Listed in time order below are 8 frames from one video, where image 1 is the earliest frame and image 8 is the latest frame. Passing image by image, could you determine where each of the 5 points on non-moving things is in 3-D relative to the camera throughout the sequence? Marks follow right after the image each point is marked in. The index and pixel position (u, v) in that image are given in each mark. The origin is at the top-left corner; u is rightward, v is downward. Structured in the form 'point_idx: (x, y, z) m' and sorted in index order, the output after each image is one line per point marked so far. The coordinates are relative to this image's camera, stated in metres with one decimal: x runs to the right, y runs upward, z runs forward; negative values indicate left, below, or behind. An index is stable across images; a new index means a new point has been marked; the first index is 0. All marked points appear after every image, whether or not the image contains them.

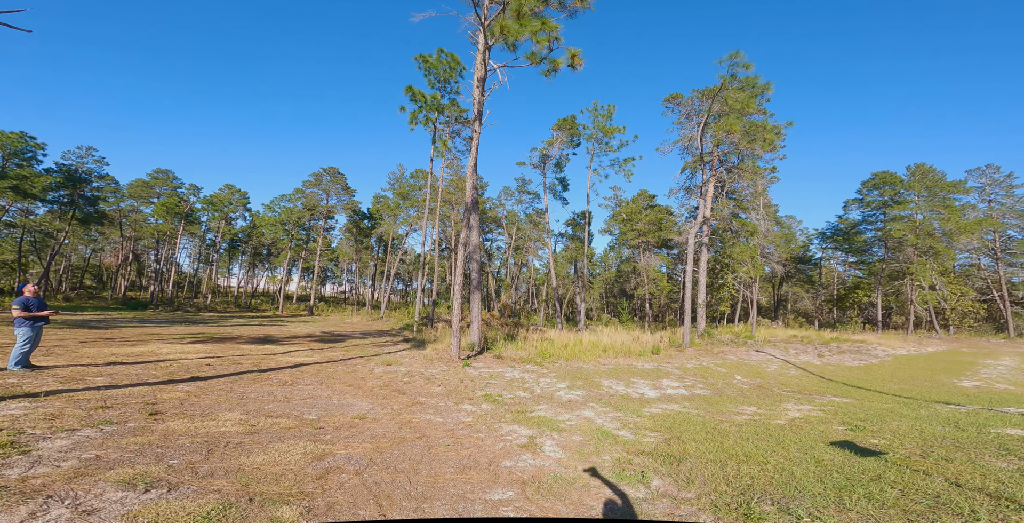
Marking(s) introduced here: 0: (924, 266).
0: (+19.0, -0.2, +18.0) m
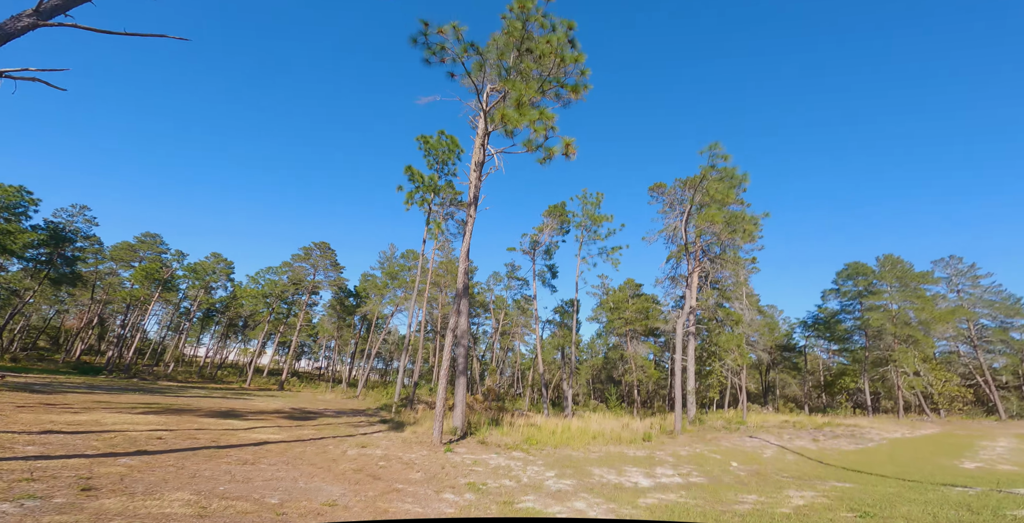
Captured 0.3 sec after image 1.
0: (+18.3, -4.3, +18.2) m
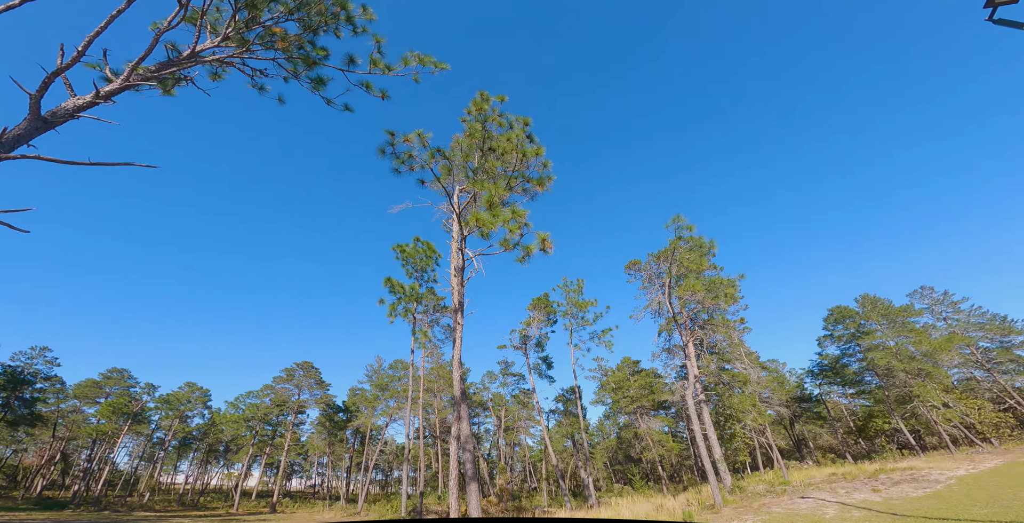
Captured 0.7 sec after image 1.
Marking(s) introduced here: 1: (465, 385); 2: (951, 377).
0: (+18.6, -5.6, +17.7) m
1: (-1.4, -4.7, +13.8) m
2: (+22.0, -5.7, +19.5) m
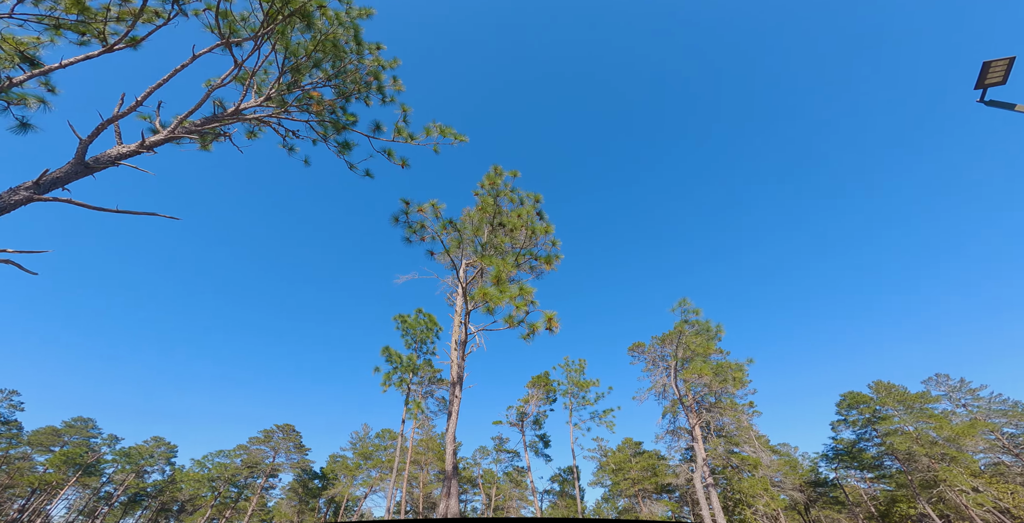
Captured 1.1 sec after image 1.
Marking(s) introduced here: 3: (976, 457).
0: (+18.1, -8.7, +16.2) m
1: (-1.8, -6.2, +12.7) m
2: (+21.4, -9.2, +17.9) m
3: (+21.4, -9.0, +18.1) m
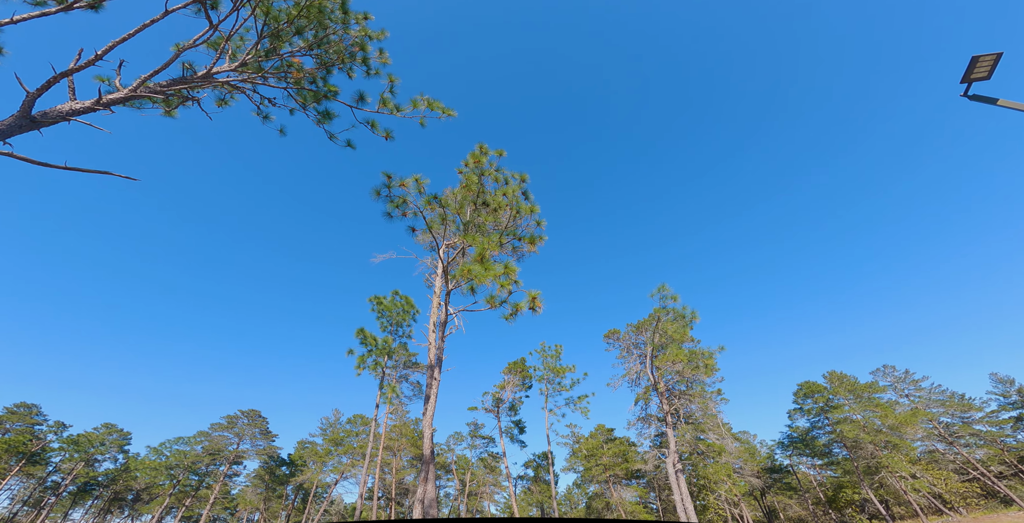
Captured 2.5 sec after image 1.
0: (+16.9, -8.7, +17.4) m
1: (-2.8, -5.9, +12.7) m
2: (+20.1, -9.3, +19.3) m
3: (+20.0, -9.1, +19.4) m
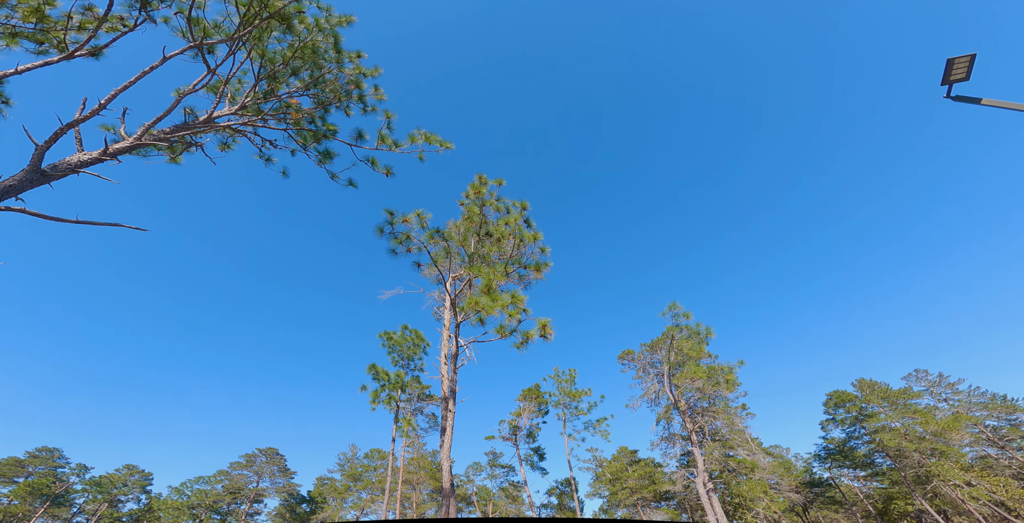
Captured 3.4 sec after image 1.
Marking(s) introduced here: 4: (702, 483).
0: (+18.0, -8.6, +16.4) m
1: (-1.9, -6.5, +12.3) m
2: (+21.3, -9.1, +18.3) m
3: (+21.2, -8.8, +18.4) m
4: (+9.6, -11.1, +19.8) m
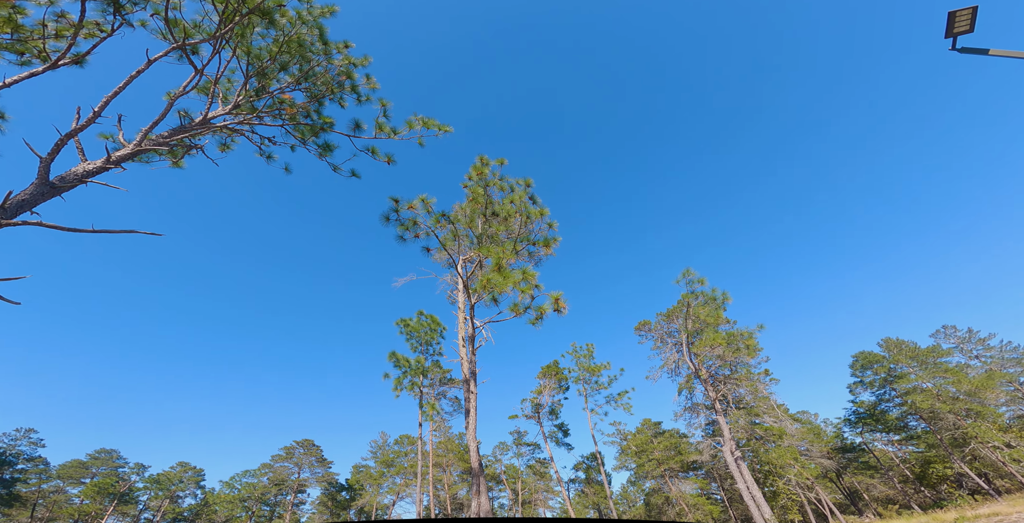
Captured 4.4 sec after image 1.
0: (+19.4, -6.8, +16.3) m
1: (-0.7, -6.4, +12.8) m
2: (+22.8, -7.1, +18.1) m
3: (+22.7, -6.8, +18.2) m
4: (+11.3, -9.8, +20.1) m
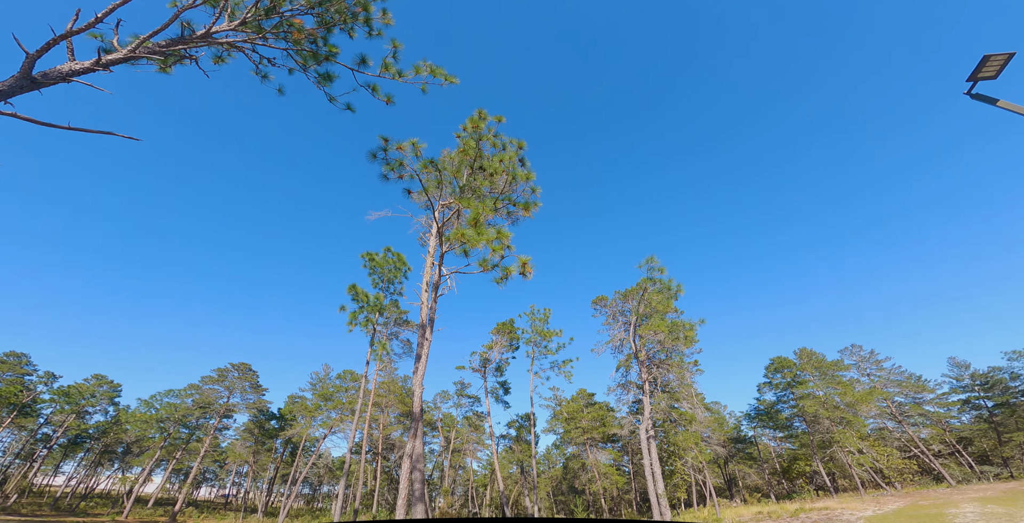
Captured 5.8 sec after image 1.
0: (+16.0, -8.2, +18.7) m
1: (-3.4, -5.0, +13.2) m
2: (+19.1, -8.8, +20.8) m
3: (+19.1, -8.5, +20.9) m
4: (+7.2, -9.5, +21.9) m
